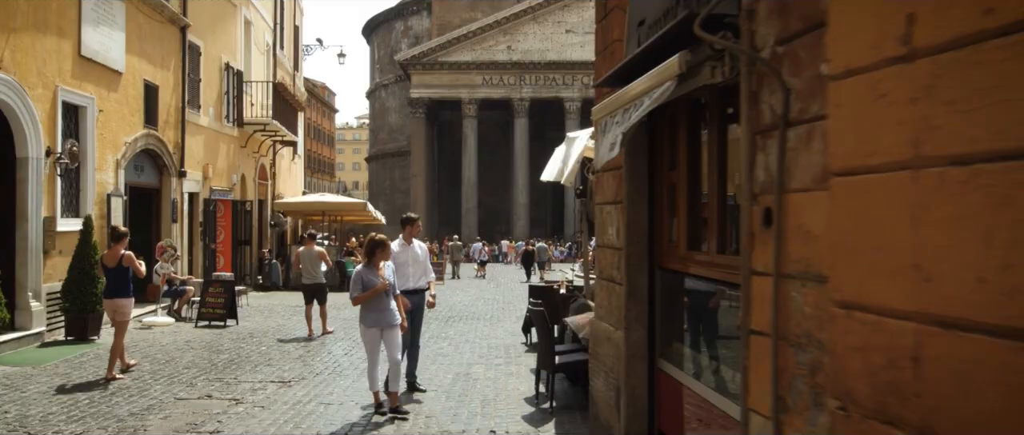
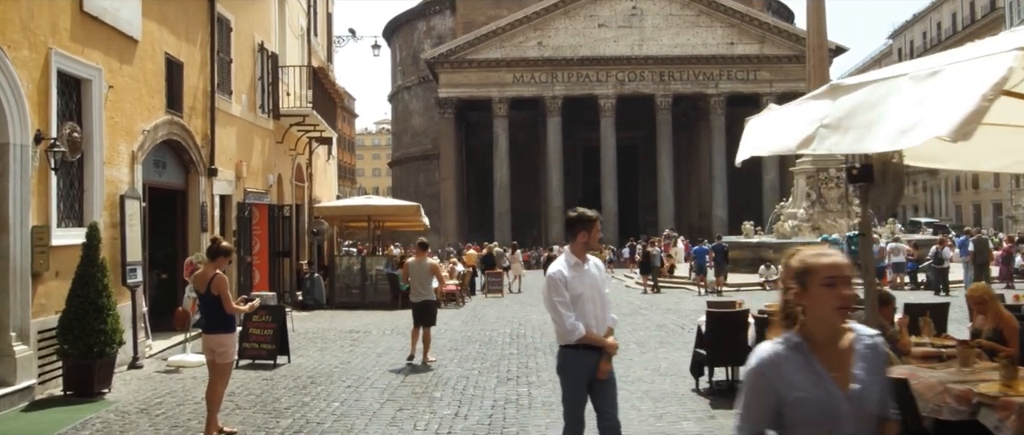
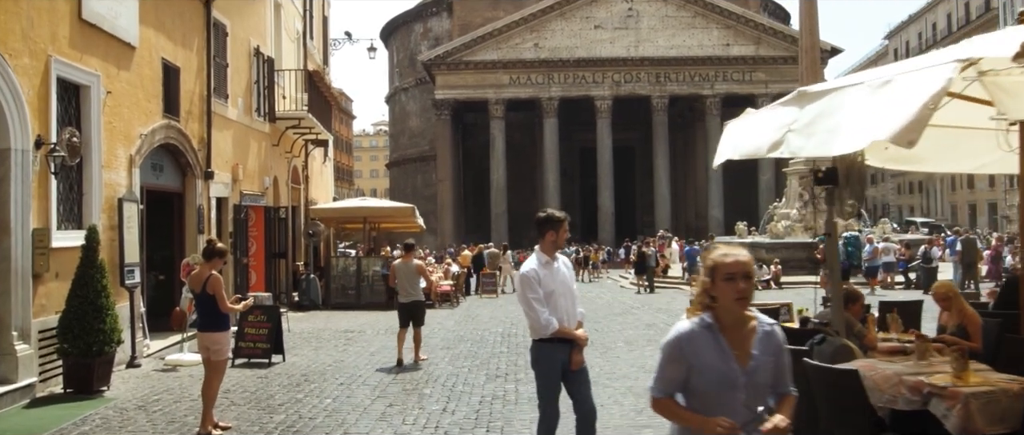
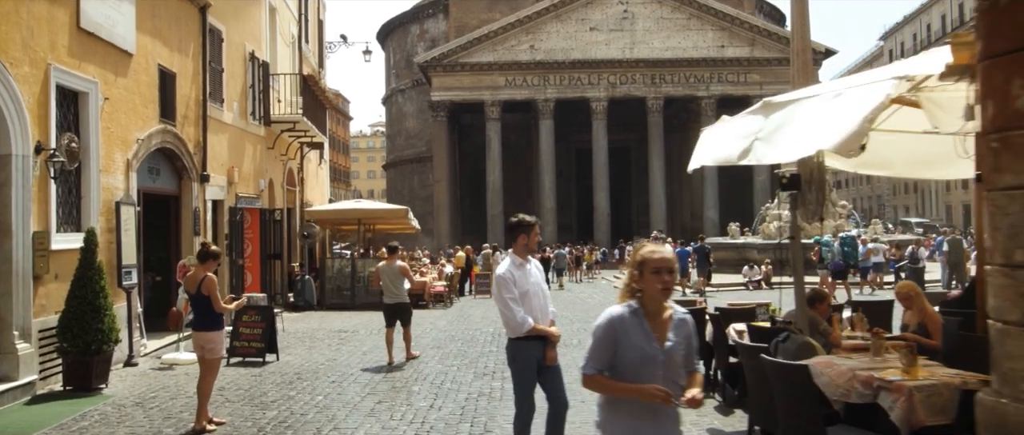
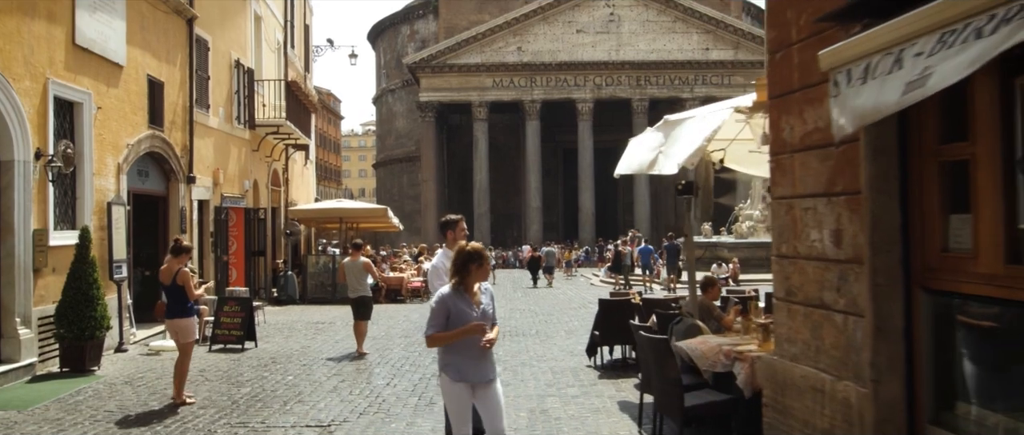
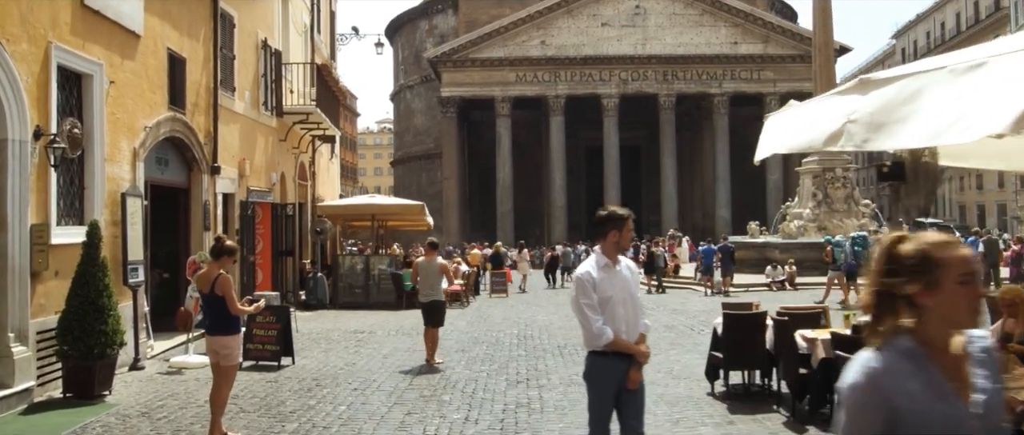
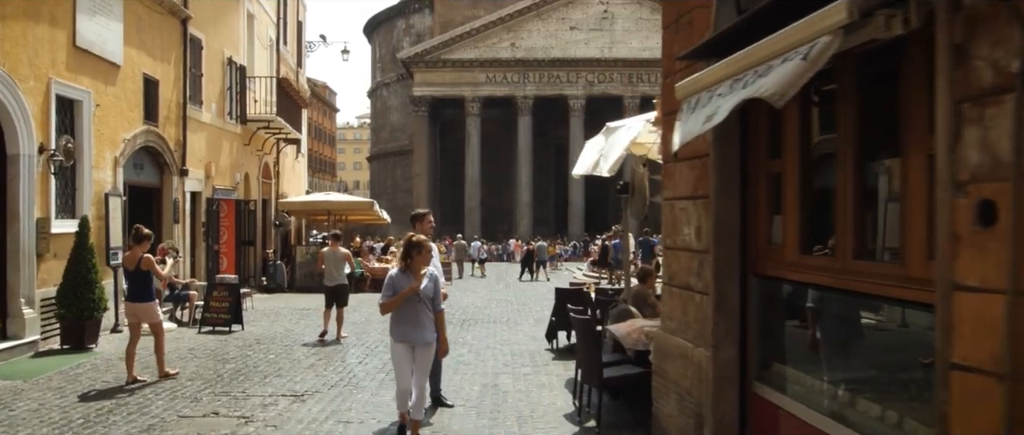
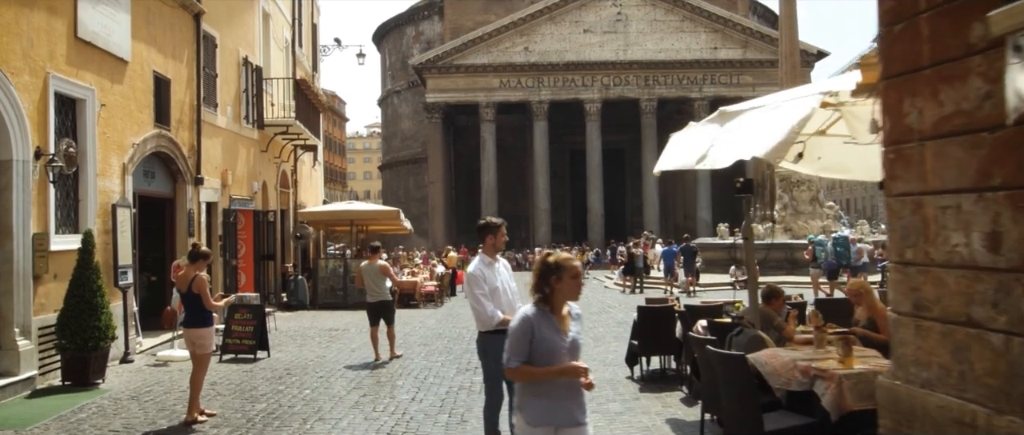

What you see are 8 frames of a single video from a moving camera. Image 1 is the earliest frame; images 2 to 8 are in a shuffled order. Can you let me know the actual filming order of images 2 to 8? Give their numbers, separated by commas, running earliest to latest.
7, 5, 8, 4, 3, 2, 6
